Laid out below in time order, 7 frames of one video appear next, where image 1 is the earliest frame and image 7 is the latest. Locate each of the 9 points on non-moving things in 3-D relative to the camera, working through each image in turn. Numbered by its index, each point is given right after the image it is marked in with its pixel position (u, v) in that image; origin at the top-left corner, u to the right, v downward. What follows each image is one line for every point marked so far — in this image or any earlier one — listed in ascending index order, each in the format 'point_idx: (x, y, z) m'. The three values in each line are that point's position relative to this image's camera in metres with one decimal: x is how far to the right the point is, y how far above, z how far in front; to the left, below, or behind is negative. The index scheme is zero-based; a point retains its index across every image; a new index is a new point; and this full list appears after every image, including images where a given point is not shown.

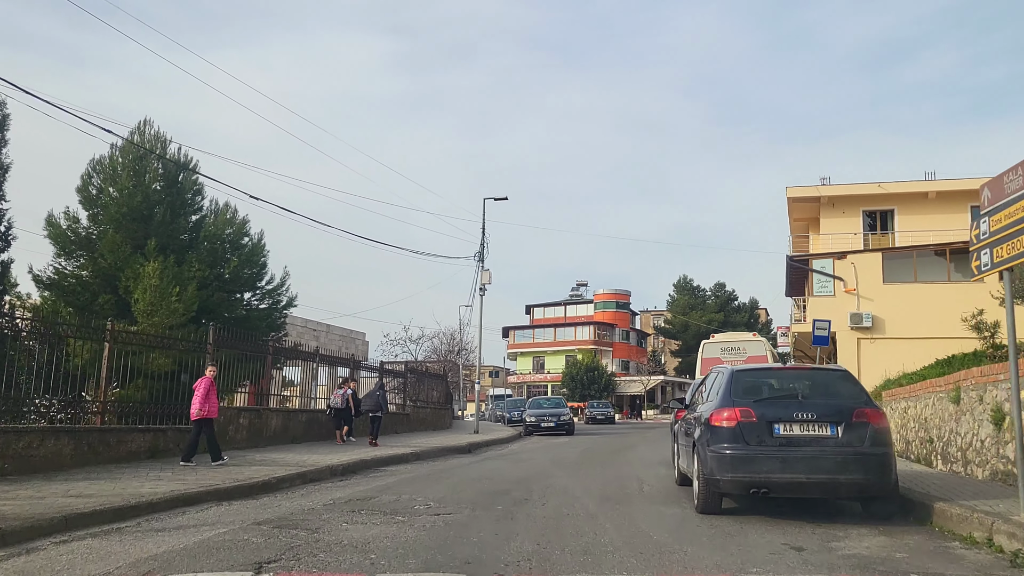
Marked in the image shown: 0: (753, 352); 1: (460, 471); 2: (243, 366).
0: (+5.9, -1.6, +18.9) m
1: (-0.9, -3.3, +13.9) m
2: (-5.5, -1.7, +16.3) m
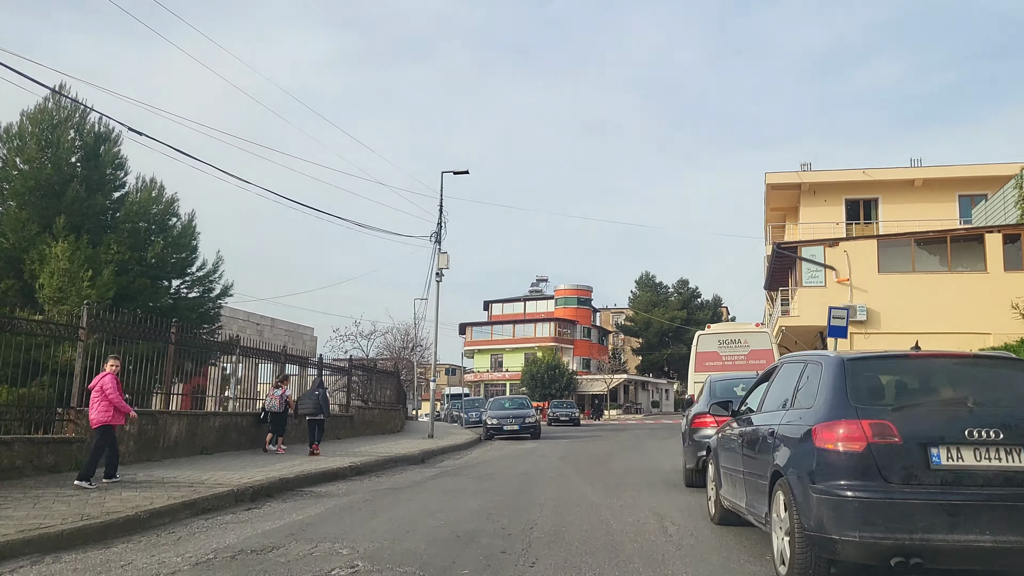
0: (+5.1, -1.2, +16.2) m
1: (-1.4, -2.9, +10.8) m
2: (-6.1, -1.2, +13.0) m
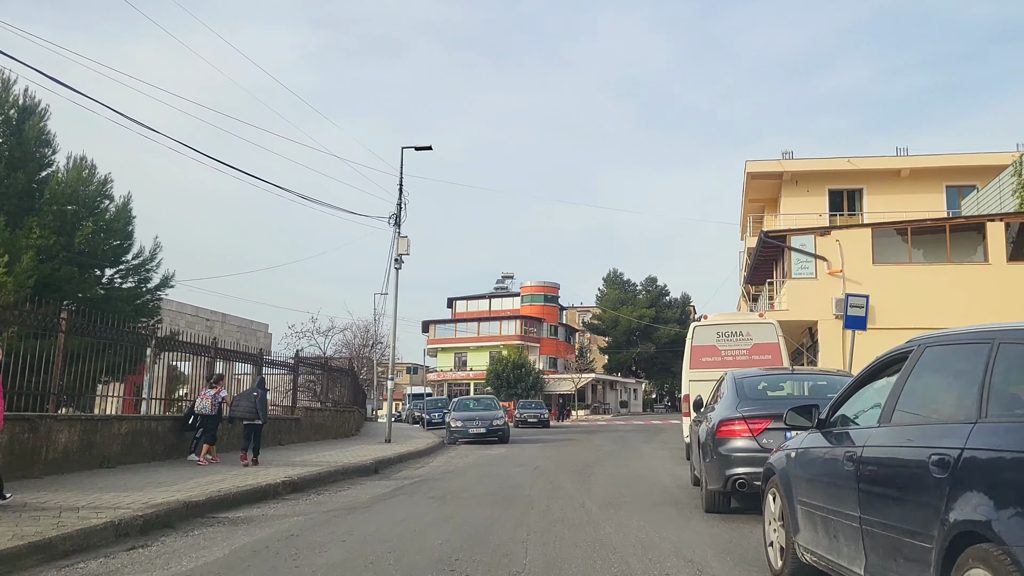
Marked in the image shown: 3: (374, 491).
0: (+4.6, -0.9, +14.2) m
1: (-1.7, -2.6, +8.5) m
2: (-6.5, -0.9, +10.4) m
3: (-2.1, -3.0, +11.5) m
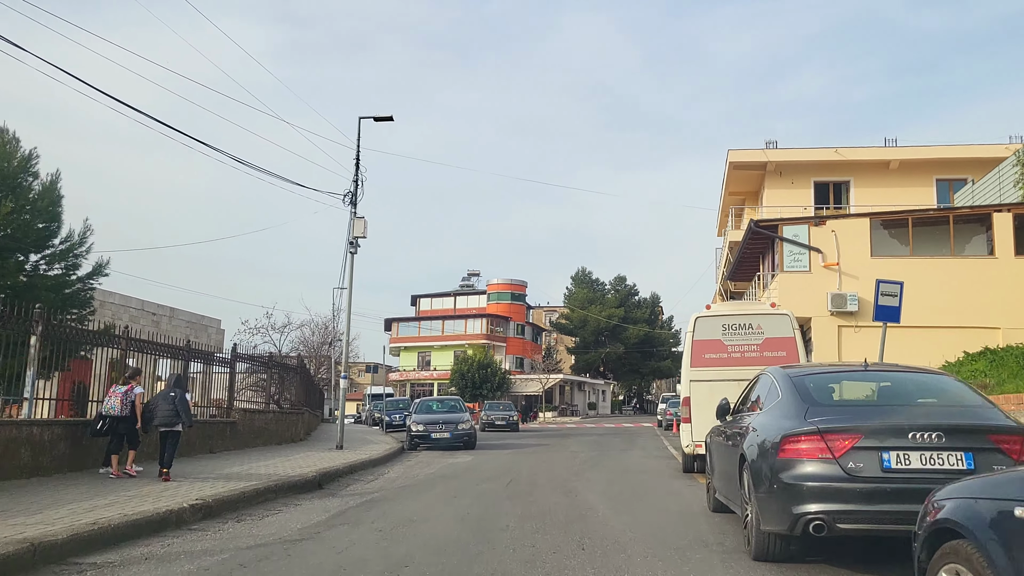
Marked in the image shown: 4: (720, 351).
0: (+4.1, -0.7, +12.1) m
1: (-2.0, -2.2, +6.2) m
2: (-6.8, -0.5, +7.9) m
3: (-2.4, -2.7, +9.2) m
4: (+3.3, -1.0, +12.3) m
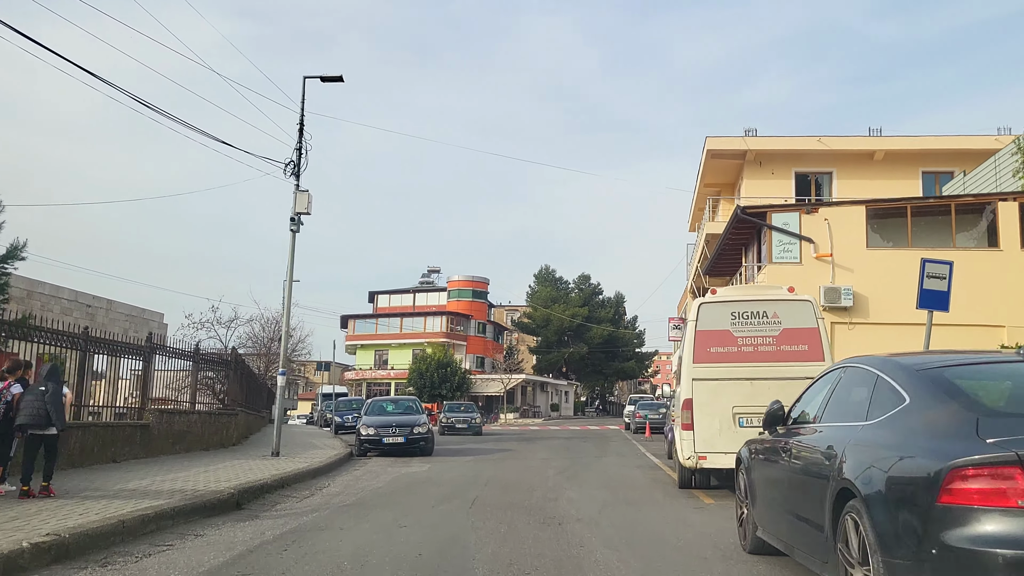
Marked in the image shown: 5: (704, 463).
0: (+3.7, -0.5, +10.1) m
1: (-2.1, -1.9, +3.9) m
2: (-7.0, -0.1, +5.3) m
3: (-2.7, -2.4, +6.9) m
4: (+2.9, -0.7, +10.2) m
5: (+2.5, -2.3, +9.9) m
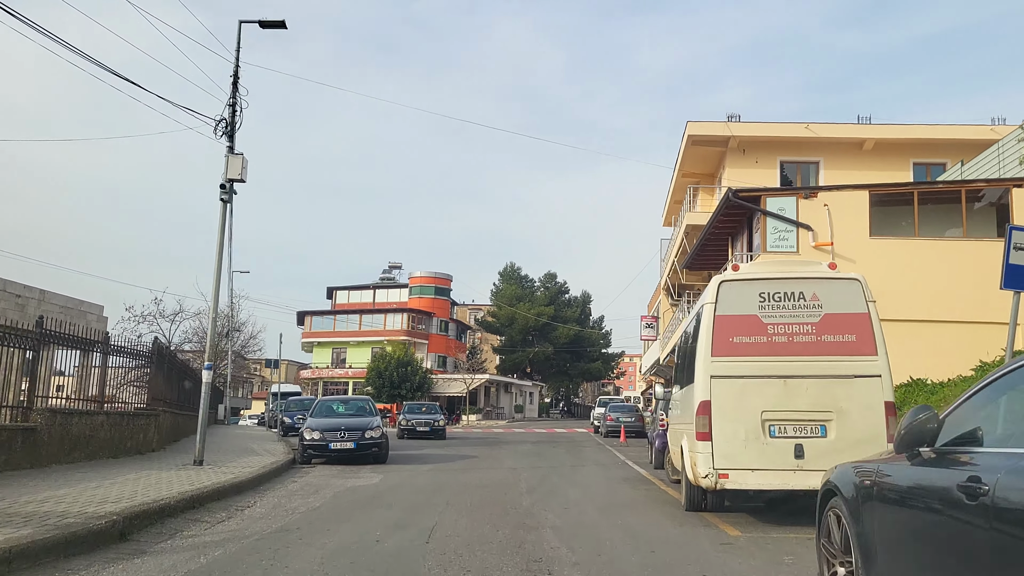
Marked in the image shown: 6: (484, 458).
0: (+3.4, -0.2, +8.1) m
1: (-2.1, -1.6, +1.5) m
2: (-7.0, +0.3, +2.8) m
3: (-2.9, -2.0, +4.5) m
4: (+2.6, -0.5, +8.1) m
5: (+2.2, -2.0, +7.8) m
6: (-0.7, -4.2, +19.3) m
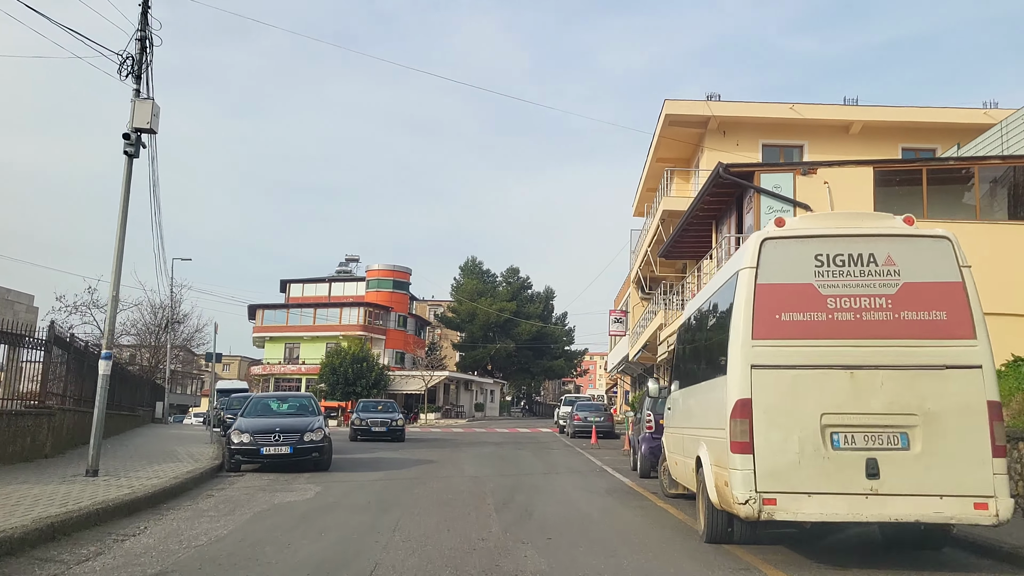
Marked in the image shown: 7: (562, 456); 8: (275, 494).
0: (+3.2, +0.1, +6.0) m
1: (-2.0, -1.2, -0.8) m
2: (-6.9, +0.7, +0.2) m
3: (-2.9, -1.7, +2.2) m
4: (+2.4, -0.1, +6.0) m
5: (+2.0, -1.7, +5.7) m
6: (-1.5, -3.8, +17.0) m
7: (+1.2, -4.3, +19.5) m
8: (-3.6, -3.1, +11.6) m
